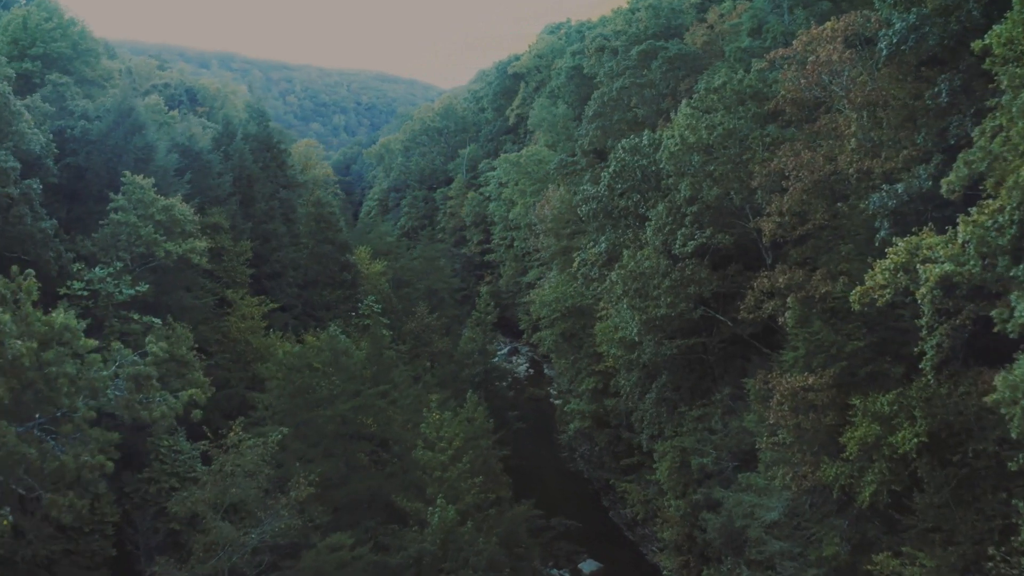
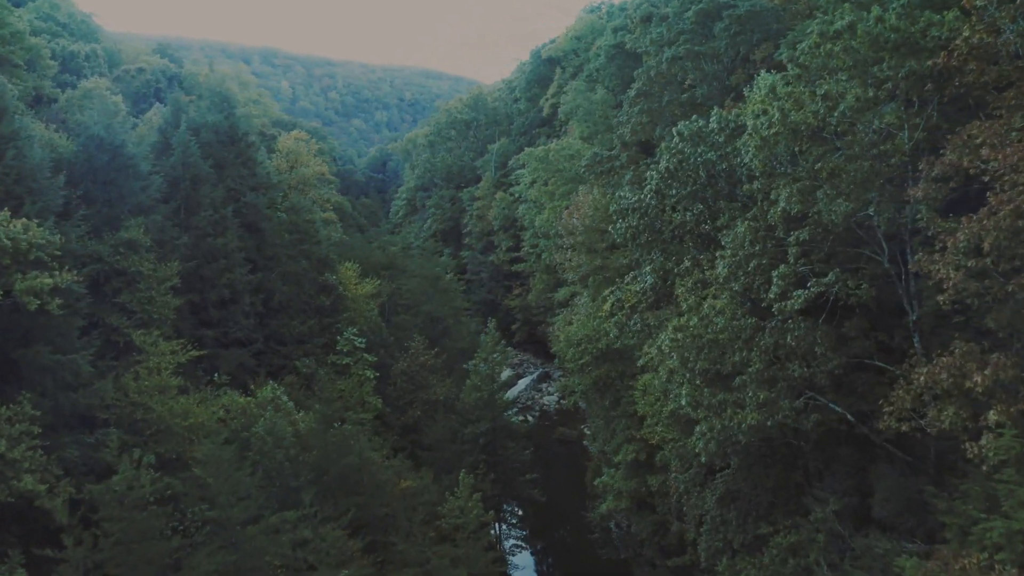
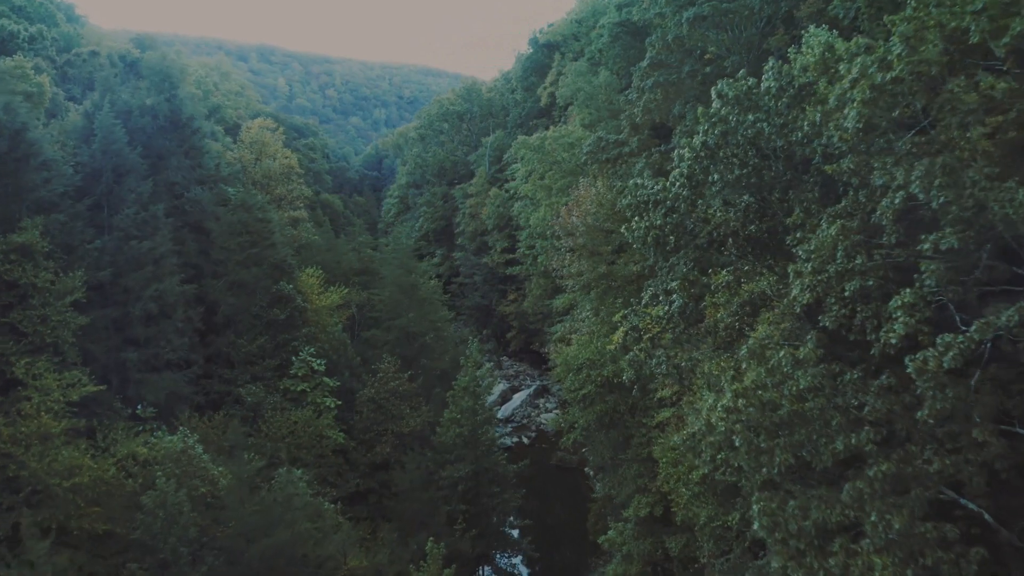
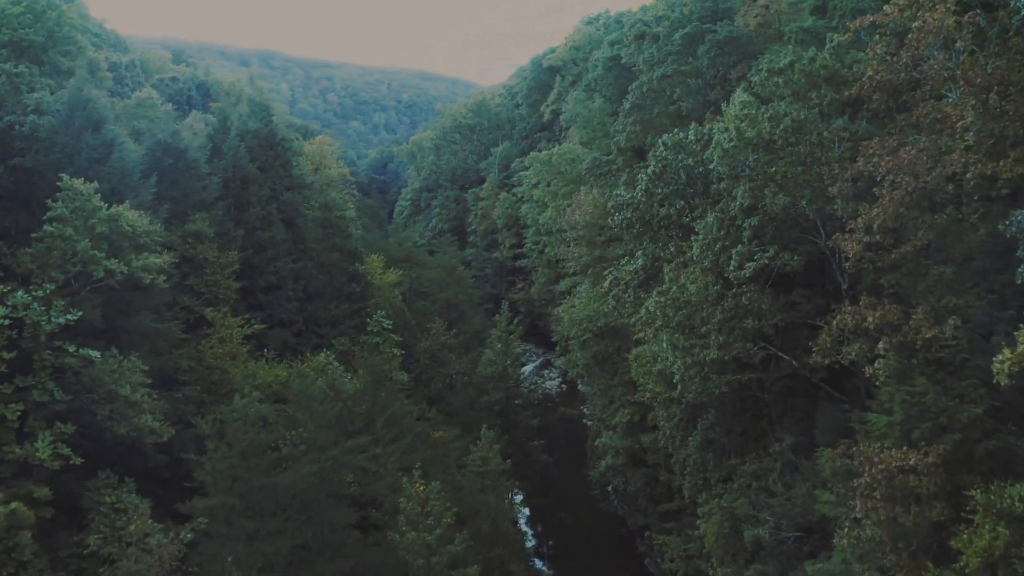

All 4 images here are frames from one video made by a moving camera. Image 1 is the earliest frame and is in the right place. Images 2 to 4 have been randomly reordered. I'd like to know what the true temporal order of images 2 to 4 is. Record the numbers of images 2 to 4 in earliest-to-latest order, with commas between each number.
4, 2, 3
